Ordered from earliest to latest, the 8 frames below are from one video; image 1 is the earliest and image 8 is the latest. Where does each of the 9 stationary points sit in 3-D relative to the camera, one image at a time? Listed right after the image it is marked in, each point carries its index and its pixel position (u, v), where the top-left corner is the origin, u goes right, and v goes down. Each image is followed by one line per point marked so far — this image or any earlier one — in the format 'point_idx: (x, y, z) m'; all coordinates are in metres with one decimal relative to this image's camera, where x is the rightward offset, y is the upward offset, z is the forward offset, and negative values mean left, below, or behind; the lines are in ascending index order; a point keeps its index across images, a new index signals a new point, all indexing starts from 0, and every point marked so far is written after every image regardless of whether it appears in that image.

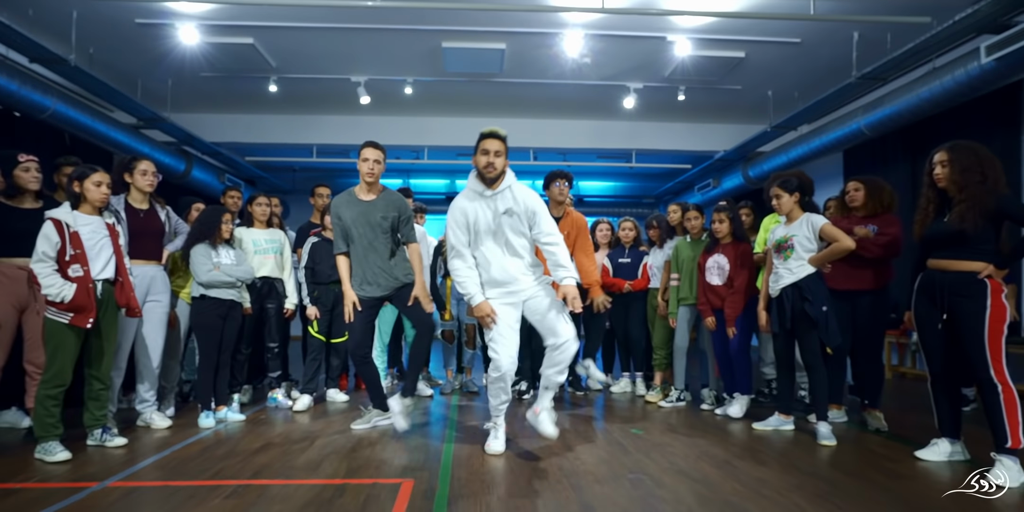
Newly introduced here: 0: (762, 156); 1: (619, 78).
0: (+2.9, +1.2, +6.8) m
1: (+1.0, +1.7, +5.6) m
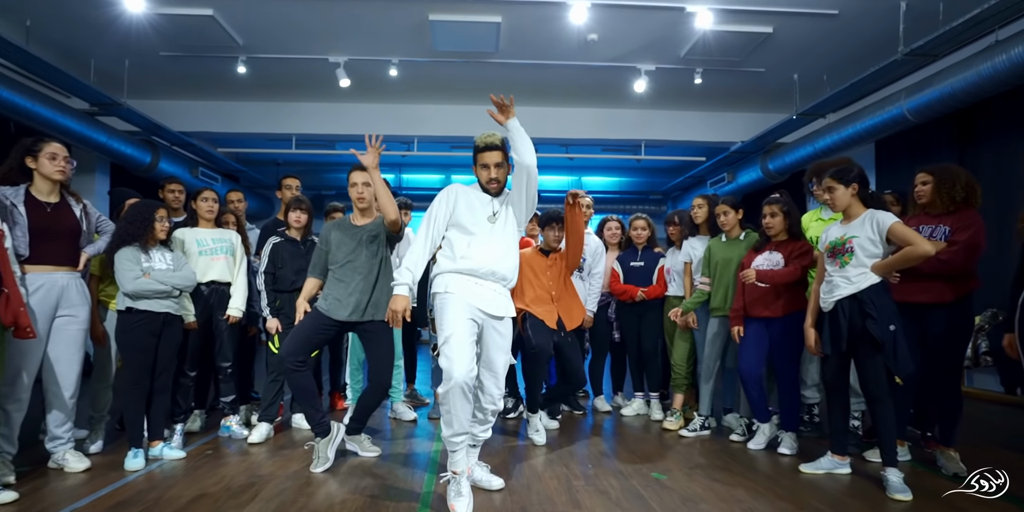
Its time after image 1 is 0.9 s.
0: (+2.9, +1.1, +6.2) m
1: (+1.0, +1.7, +5.0) m
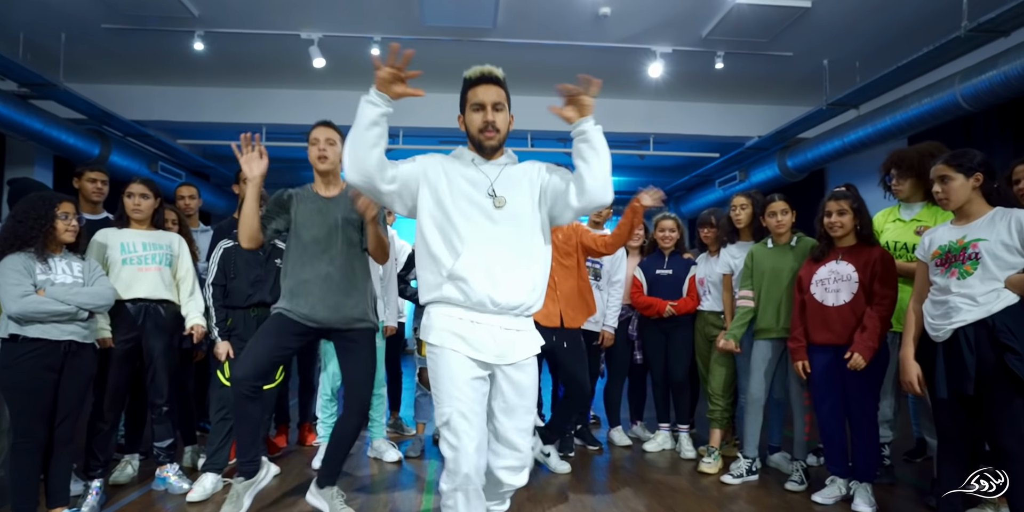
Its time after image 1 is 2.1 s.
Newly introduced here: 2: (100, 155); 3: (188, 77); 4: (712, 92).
0: (+2.8, +1.1, +5.6) m
1: (+1.0, +1.7, +4.4) m
2: (-3.7, +0.9, +5.3) m
3: (-2.8, +1.6, +5.0) m
4: (+1.9, +1.6, +5.5) m
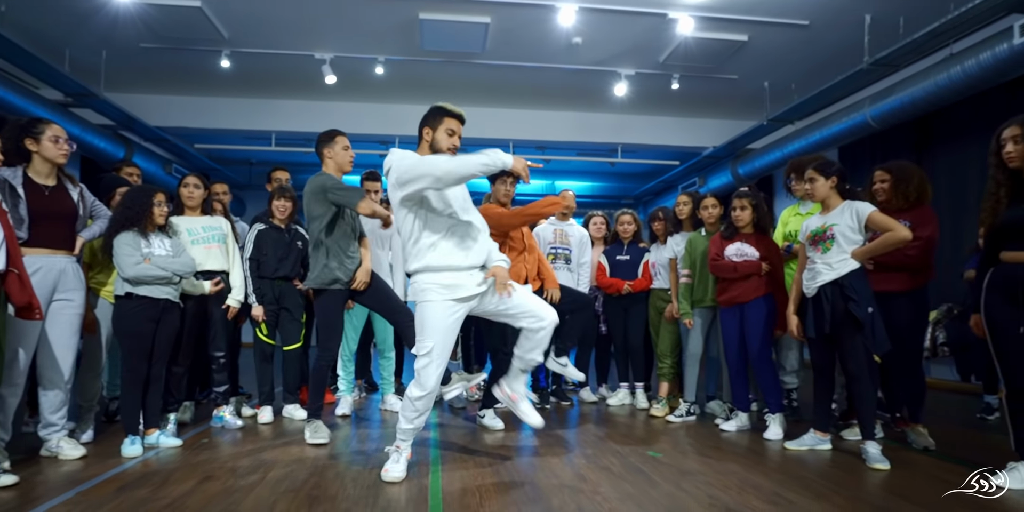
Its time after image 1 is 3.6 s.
0: (+2.7, +1.1, +6.4) m
1: (+0.9, +1.7, +5.2) m
2: (-3.9, +1.0, +5.8) m
3: (-3.0, +1.6, +5.7) m
4: (+1.7, +1.6, +6.3) m
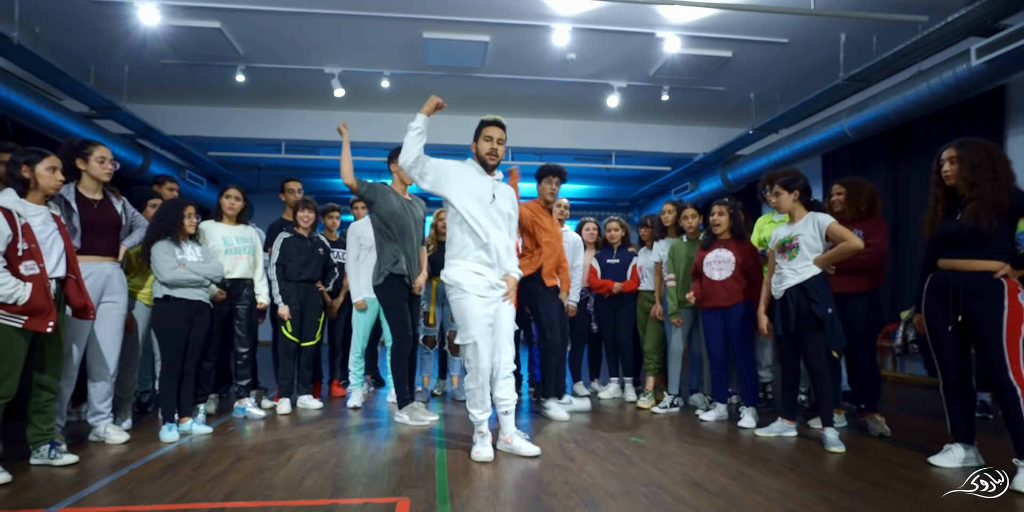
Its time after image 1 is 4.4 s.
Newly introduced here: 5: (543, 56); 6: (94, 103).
0: (+2.6, +1.1, +6.7) m
1: (+0.8, +1.7, +5.5) m
2: (-3.9, +1.0, +6.1) m
3: (-3.0, +1.6, +6.0) m
4: (+1.7, +1.6, +6.6) m
5: (+0.3, +1.7, +5.0) m
6: (-3.8, +1.4, +5.3) m
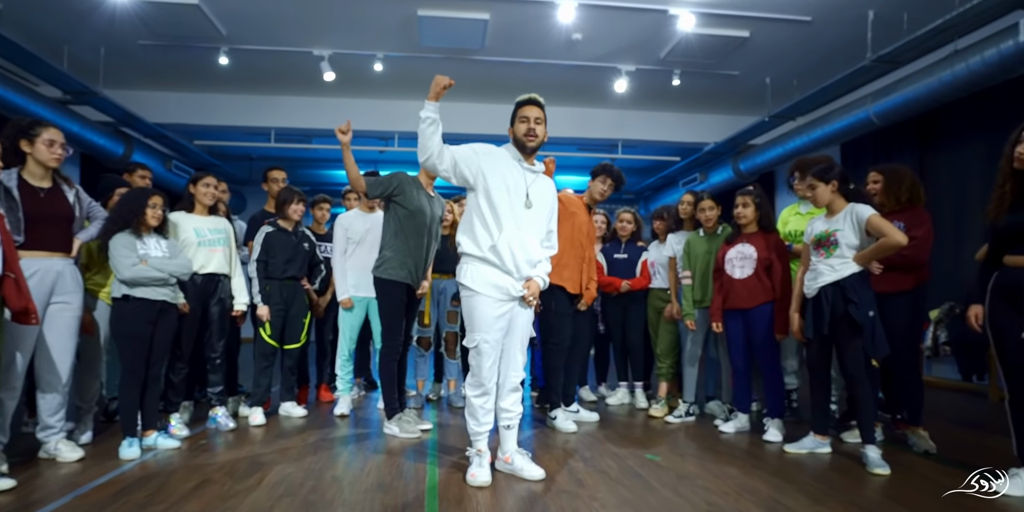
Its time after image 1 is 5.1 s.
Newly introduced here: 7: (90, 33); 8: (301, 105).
0: (+2.7, +1.2, +6.4) m
1: (+0.9, +1.7, +5.1) m
2: (-3.9, +1.0, +5.8) m
3: (-3.0, +1.7, +5.6) m
4: (+1.7, +1.6, +6.2) m
5: (+0.3, +1.8, +4.7) m
6: (-3.8, +1.4, +5.0) m
7: (-3.3, +1.7, +4.5) m
8: (-2.2, +1.6, +6.0) m
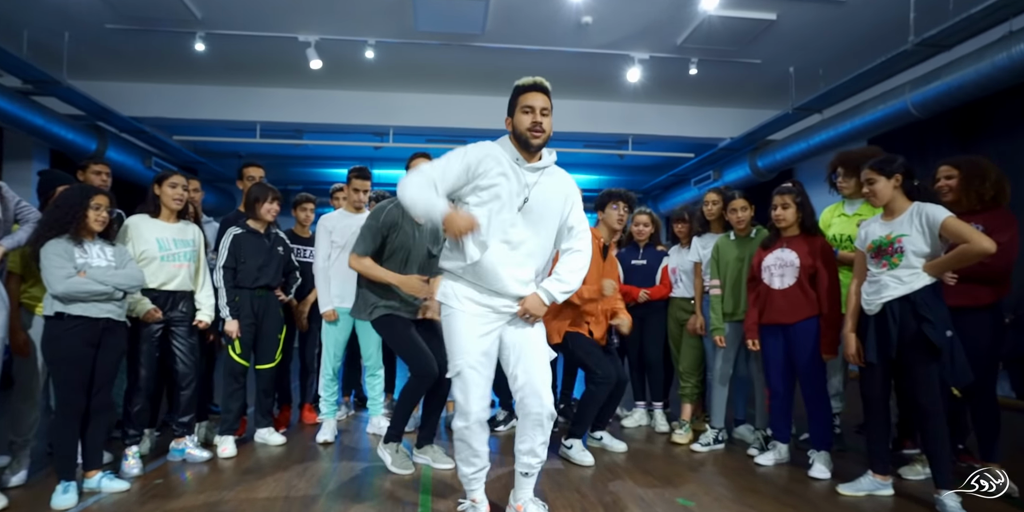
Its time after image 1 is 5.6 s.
0: (+2.7, +1.1, +6.0) m
1: (+0.9, +1.7, +4.7) m
2: (-3.9, +1.0, +5.4) m
3: (-2.9, +1.6, +5.2) m
4: (+1.8, +1.6, +5.8) m
5: (+0.3, +1.7, +4.3) m
6: (-3.8, +1.4, +4.5) m
7: (-3.3, +1.7, +4.1) m
8: (-2.2, +1.5, +5.6) m
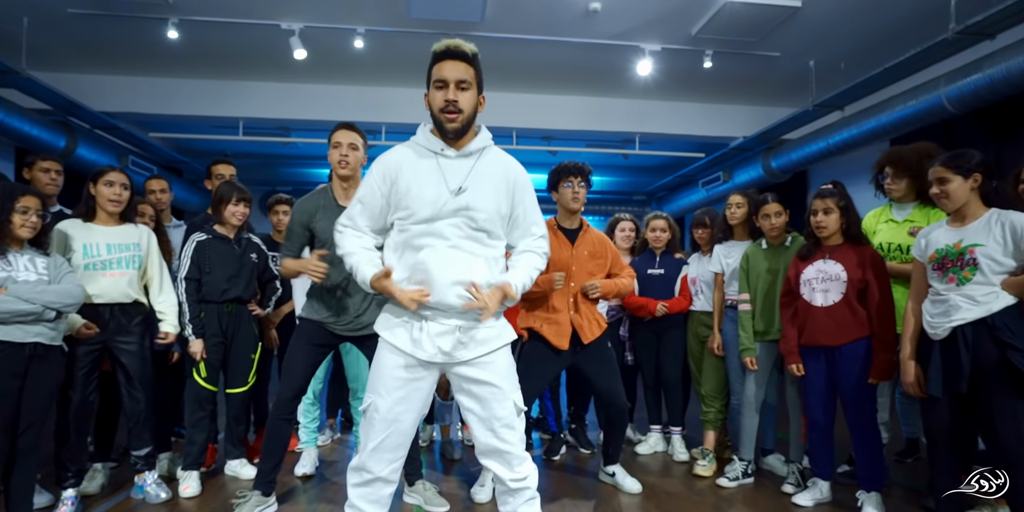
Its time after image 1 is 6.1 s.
0: (+2.7, +1.1, +5.6) m
1: (+0.9, +1.7, +4.3) m
2: (-3.9, +0.9, +5.0) m
3: (-2.9, +1.6, +4.8) m
4: (+1.8, +1.6, +5.5) m
5: (+0.3, +1.7, +3.9) m
6: (-3.8, +1.4, +4.2) m
7: (-3.3, +1.7, +3.7) m
8: (-2.2, +1.5, +5.3) m
